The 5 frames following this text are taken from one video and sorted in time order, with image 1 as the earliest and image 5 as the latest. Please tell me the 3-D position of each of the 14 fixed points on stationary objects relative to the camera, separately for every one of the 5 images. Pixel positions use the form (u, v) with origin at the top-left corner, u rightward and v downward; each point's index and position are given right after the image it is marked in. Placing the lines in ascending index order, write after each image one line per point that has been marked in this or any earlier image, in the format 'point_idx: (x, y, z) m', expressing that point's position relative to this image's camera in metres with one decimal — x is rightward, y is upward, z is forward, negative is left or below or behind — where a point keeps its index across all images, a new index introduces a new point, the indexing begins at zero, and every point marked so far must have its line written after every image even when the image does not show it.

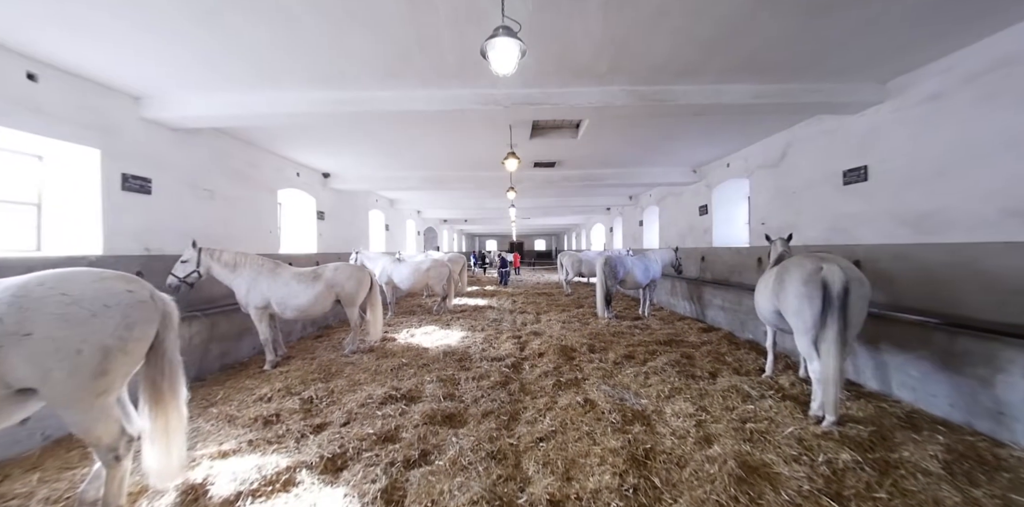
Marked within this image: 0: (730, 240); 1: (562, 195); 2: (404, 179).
0: (+4.2, +0.2, +6.2) m
1: (+1.4, +1.6, +8.8) m
2: (-2.3, +1.6, +6.8) m
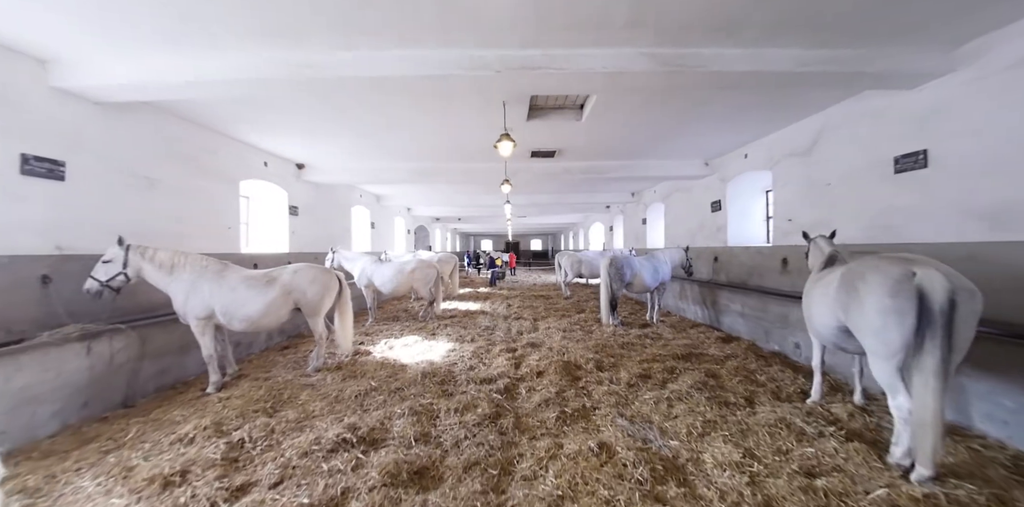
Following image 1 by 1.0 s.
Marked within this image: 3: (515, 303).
0: (+4.1, +0.2, +5.6) m
1: (+1.3, +1.6, +8.2) m
2: (-2.4, +1.6, +6.2) m
3: (+0.1, -1.1, +7.0) m
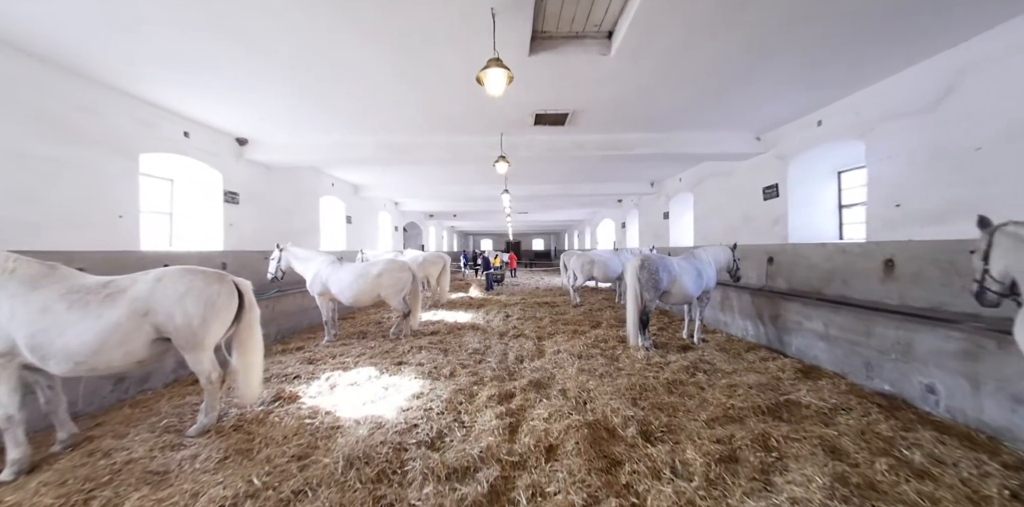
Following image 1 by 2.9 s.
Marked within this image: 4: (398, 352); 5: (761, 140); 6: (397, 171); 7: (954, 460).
0: (+4.1, +0.3, +4.3) m
1: (+1.2, +1.6, +6.9) m
2: (-2.5, +1.7, +4.9) m
3: (0.0, -1.1, +5.8) m
4: (-1.3, -1.1, +3.7) m
5: (+3.7, +1.7, +4.8) m
6: (-2.2, +1.6, +6.2) m
7: (+2.6, -1.2, +1.9) m
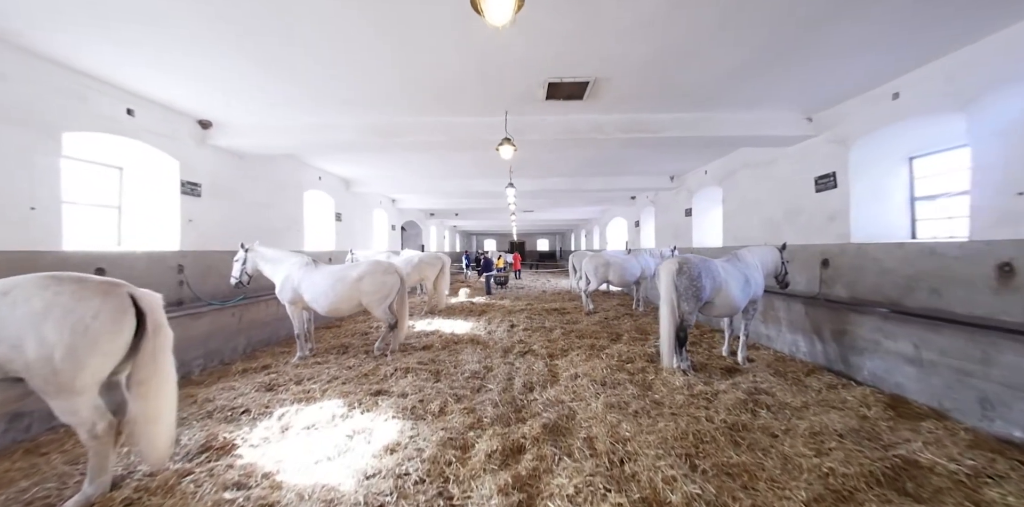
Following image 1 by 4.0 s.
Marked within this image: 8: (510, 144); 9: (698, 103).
0: (+4.1, +0.2, +3.6) m
1: (+1.3, +1.6, +6.2) m
2: (-2.4, +1.7, +4.3) m
3: (+0.1, -1.1, +5.1) m
4: (-1.3, -1.2, +3.1) m
5: (+3.8, +1.7, +4.1) m
6: (-2.1, +1.6, +5.5) m
7: (+2.7, -1.2, +1.2) m
8: (0.0, +1.2, +3.5) m
9: (+2.1, +1.7, +3.8) m
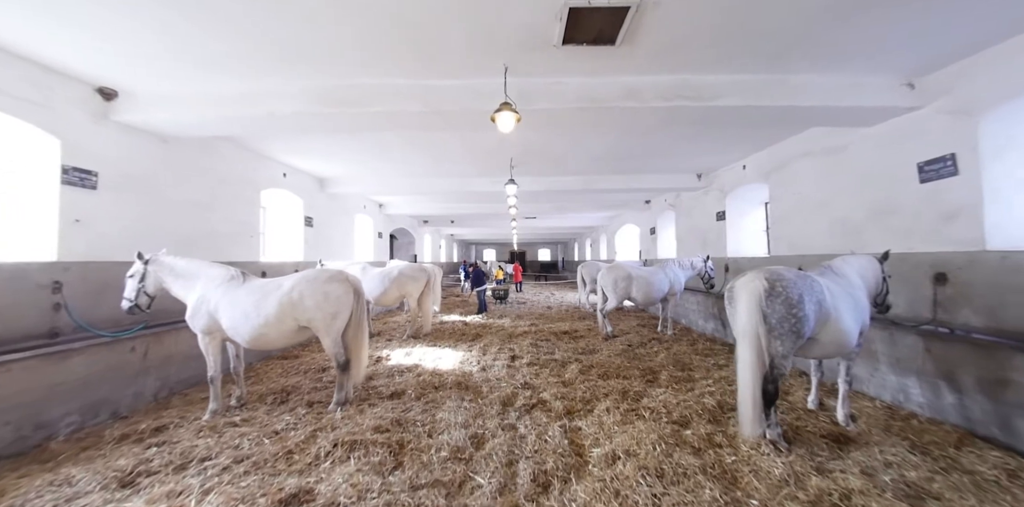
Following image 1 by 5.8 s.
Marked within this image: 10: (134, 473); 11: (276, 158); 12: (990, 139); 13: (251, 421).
0: (+4.2, +0.1, +2.6) m
1: (+1.4, +1.4, +5.2) m
2: (-2.4, +1.5, +3.3) m
3: (+0.1, -1.2, +4.0) m
4: (-1.2, -1.2, +2.0) m
5: (+3.8, +1.6, +3.1) m
6: (-2.1, +1.4, +4.6) m
7: (+2.7, -1.3, +0.1) m
8: (0.0, +1.1, +2.5) m
9: (+2.2, +1.6, +2.8) m
10: (-2.2, -1.3, +1.9) m
11: (-3.7, +1.4, +5.1) m
12: (+3.9, +0.9, +2.7) m
13: (-2.0, -1.3, +2.5) m
